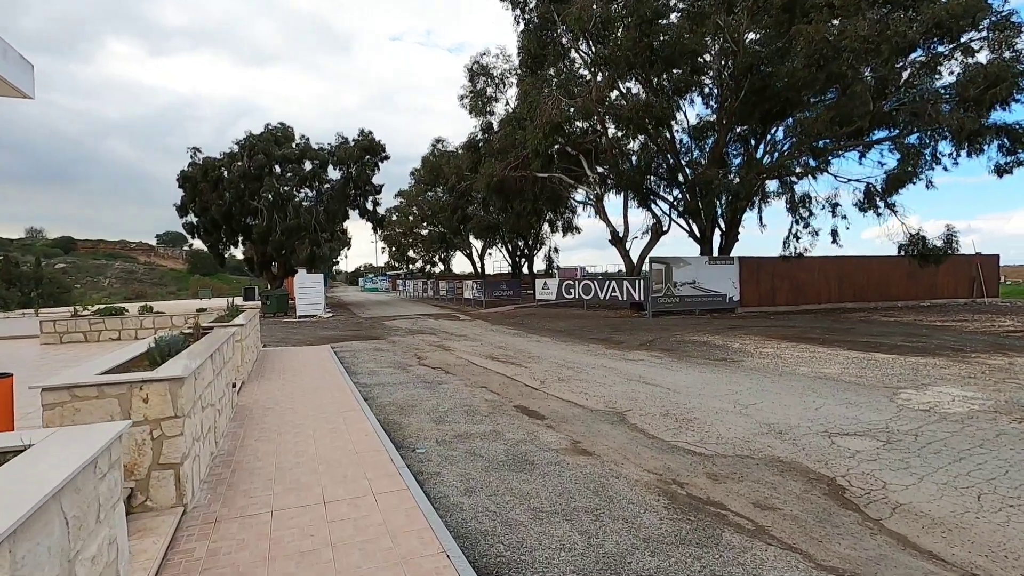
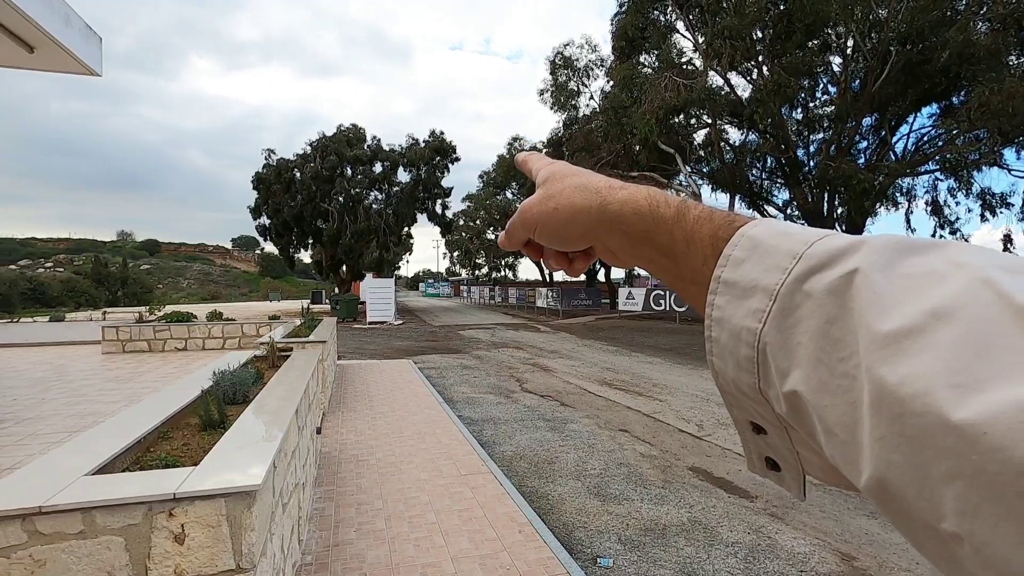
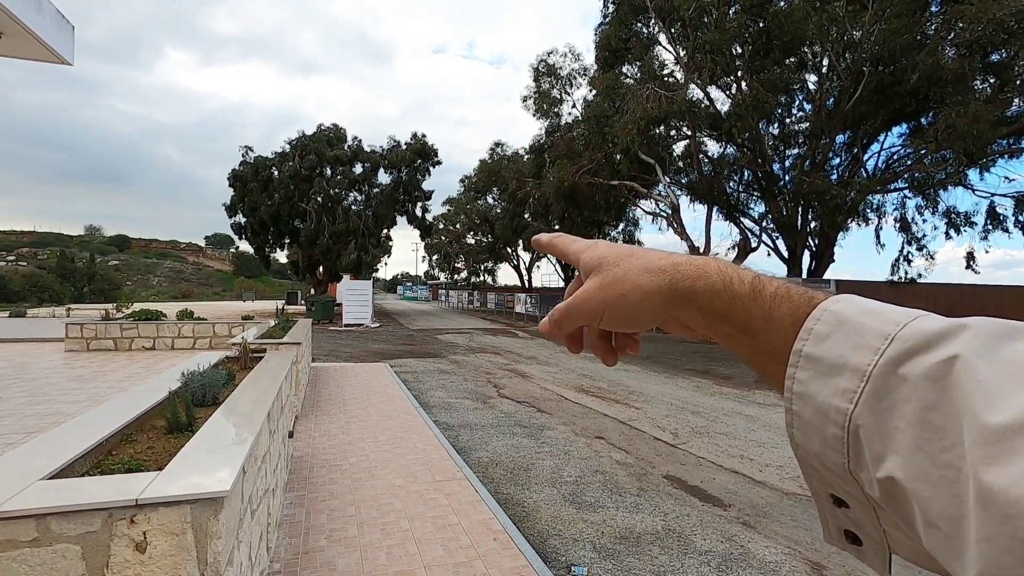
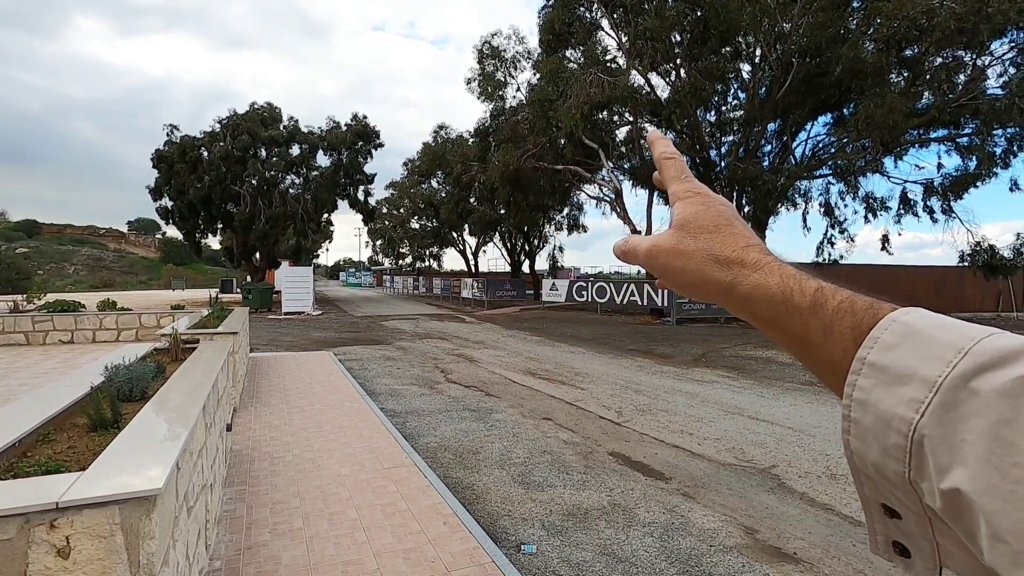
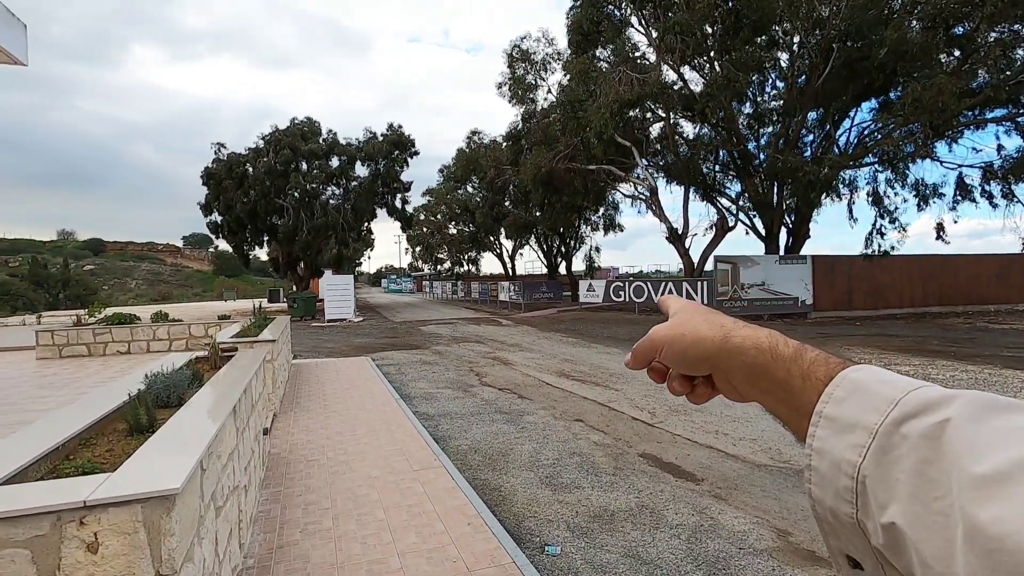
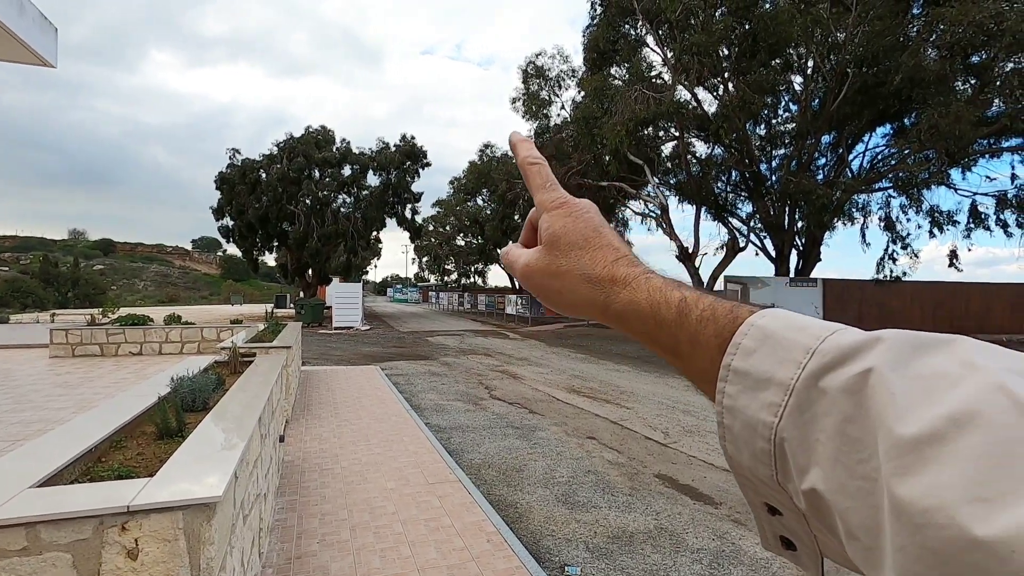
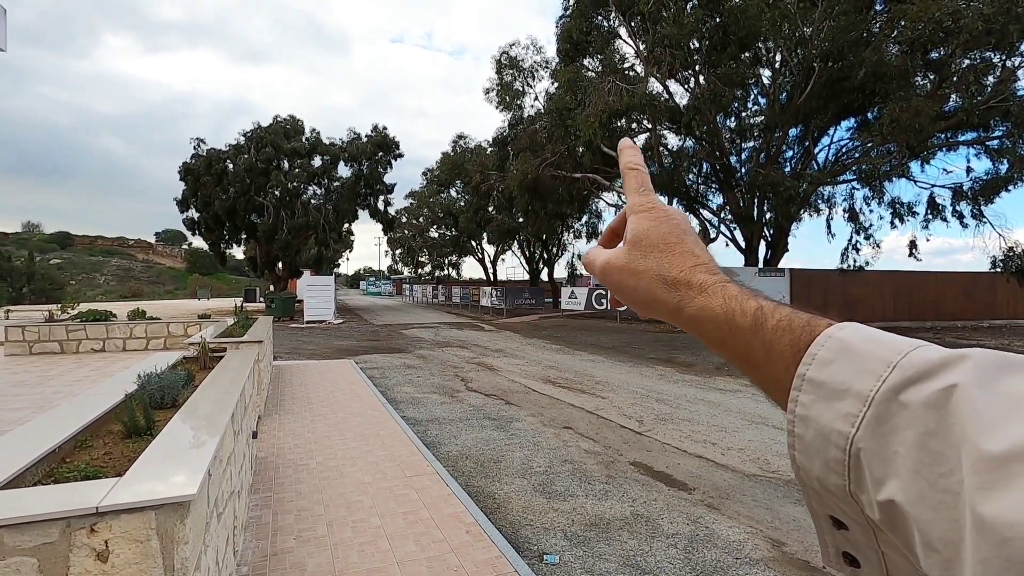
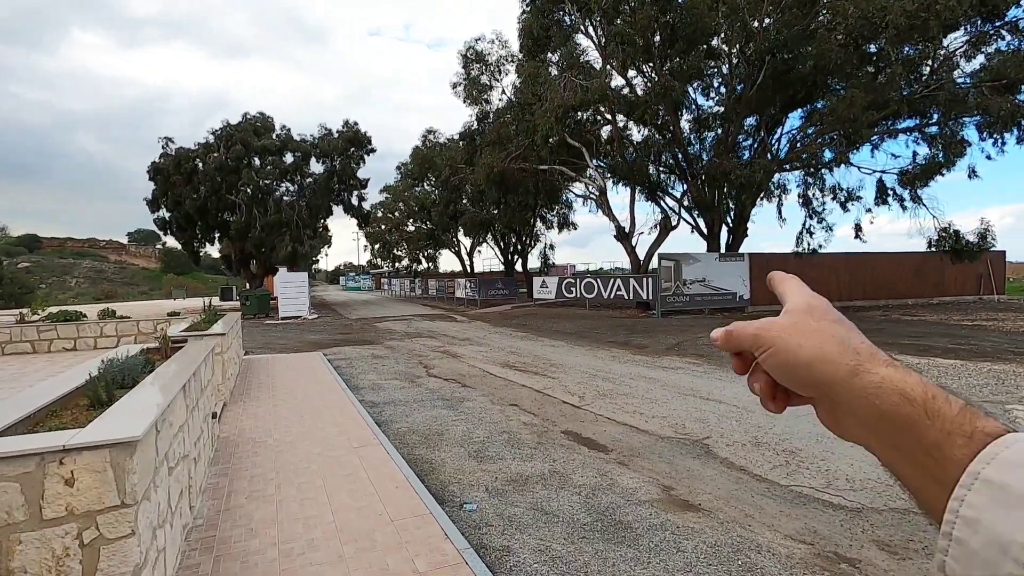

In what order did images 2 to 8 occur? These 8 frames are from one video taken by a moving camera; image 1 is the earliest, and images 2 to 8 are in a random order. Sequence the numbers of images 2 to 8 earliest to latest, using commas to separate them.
8, 5, 2, 3, 6, 4, 7
